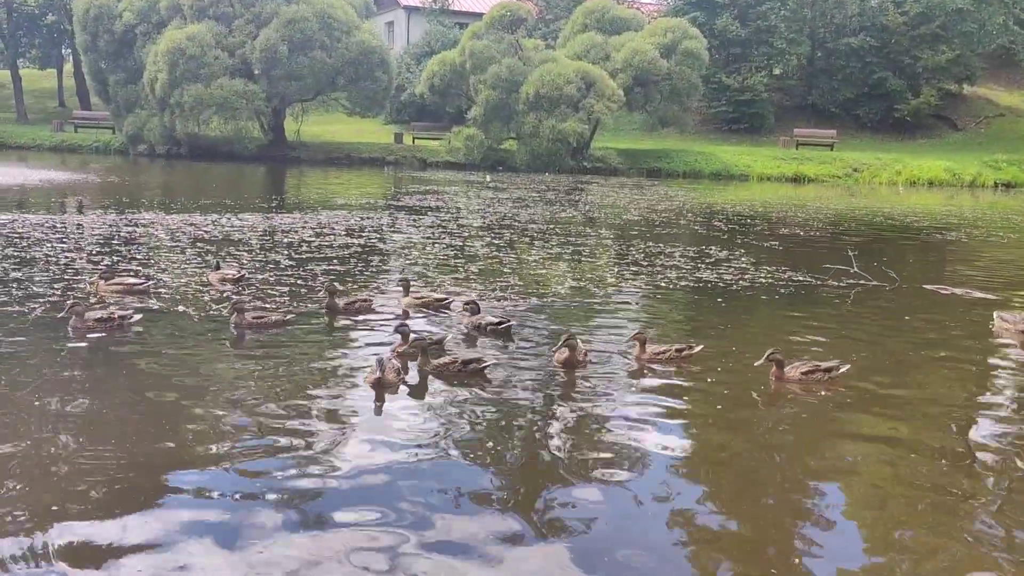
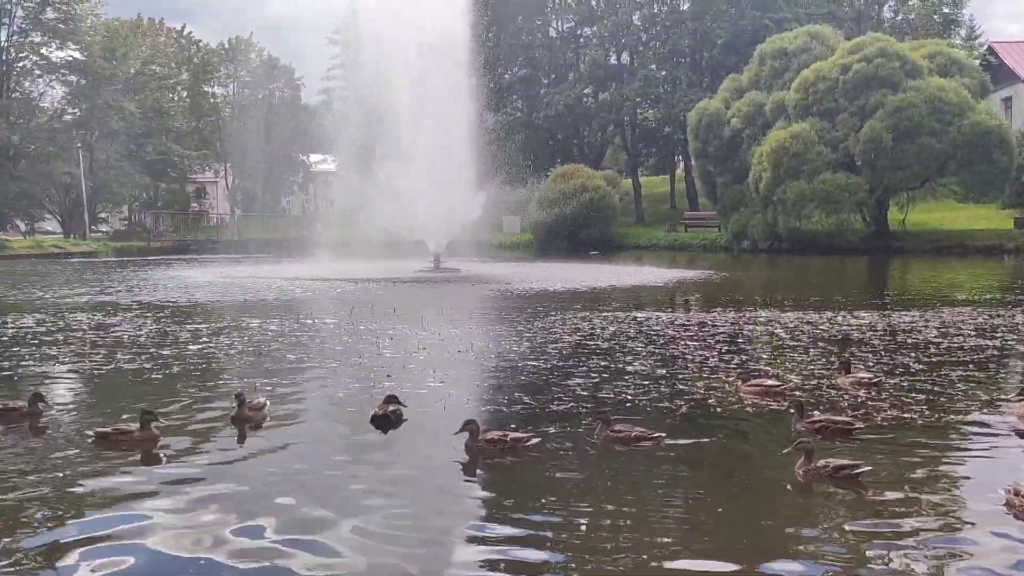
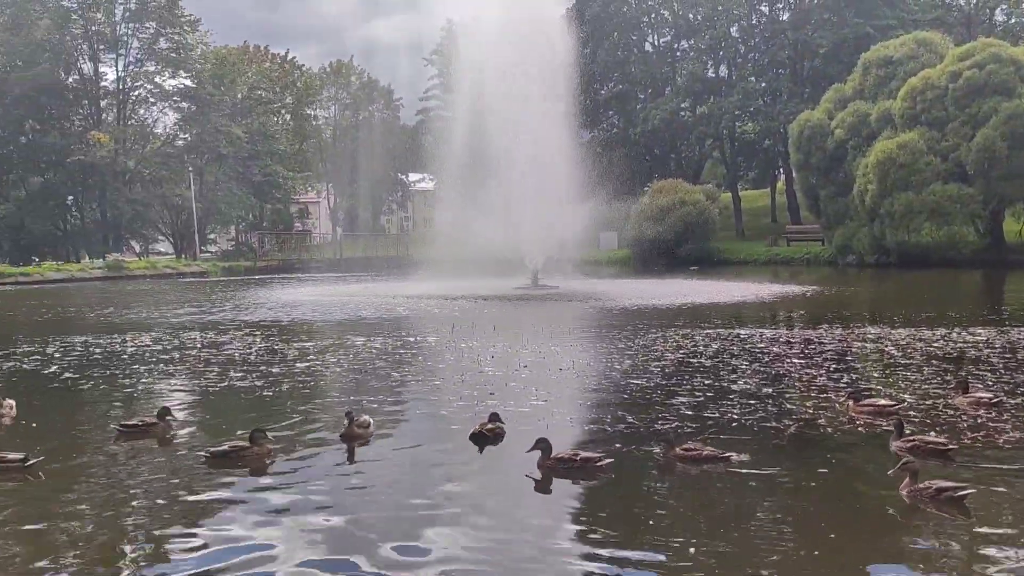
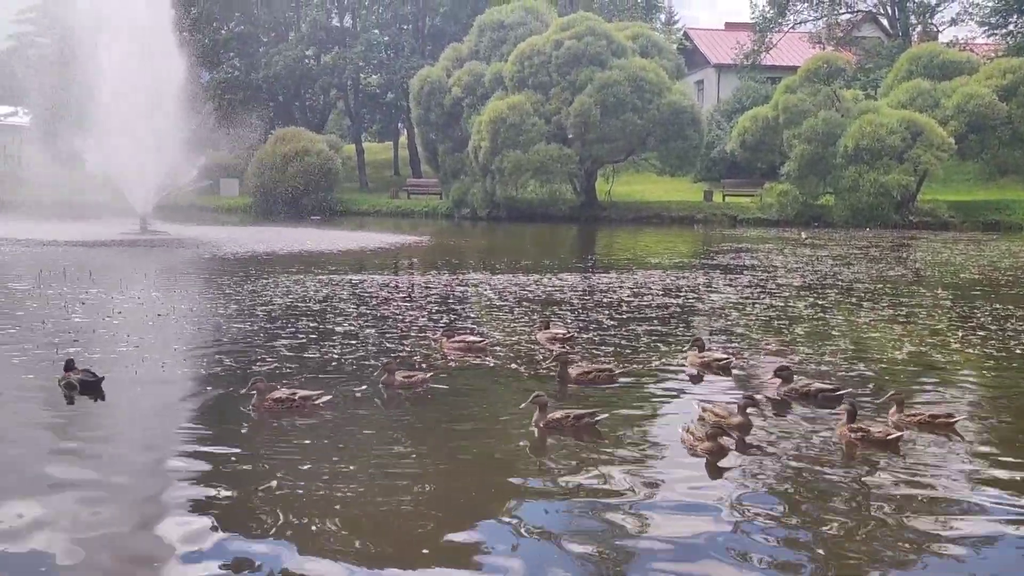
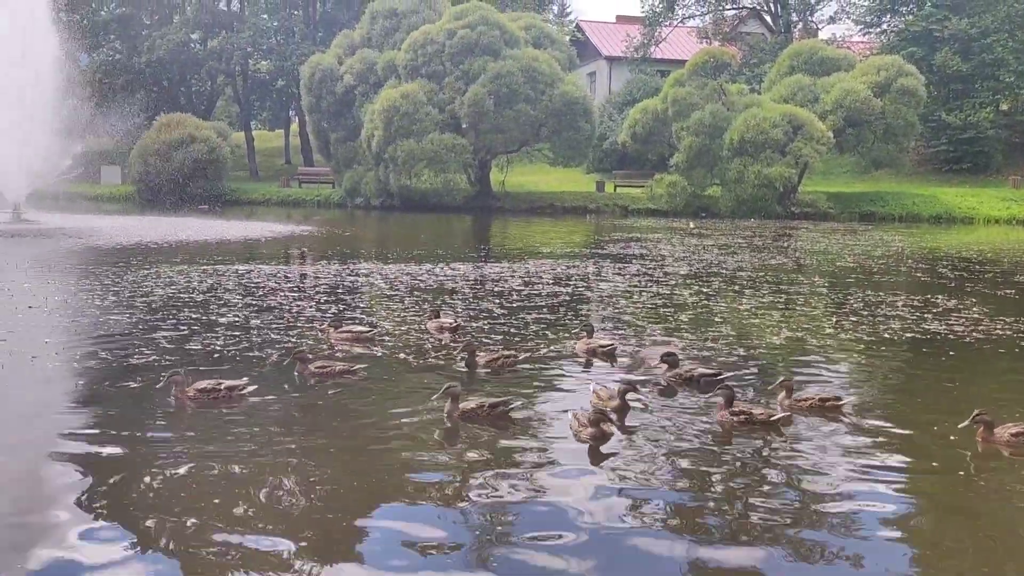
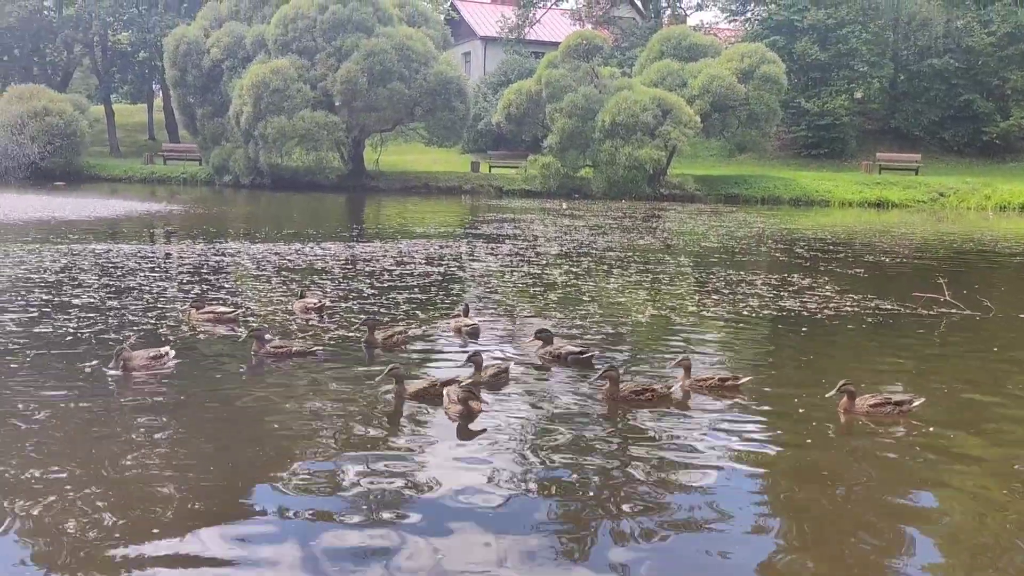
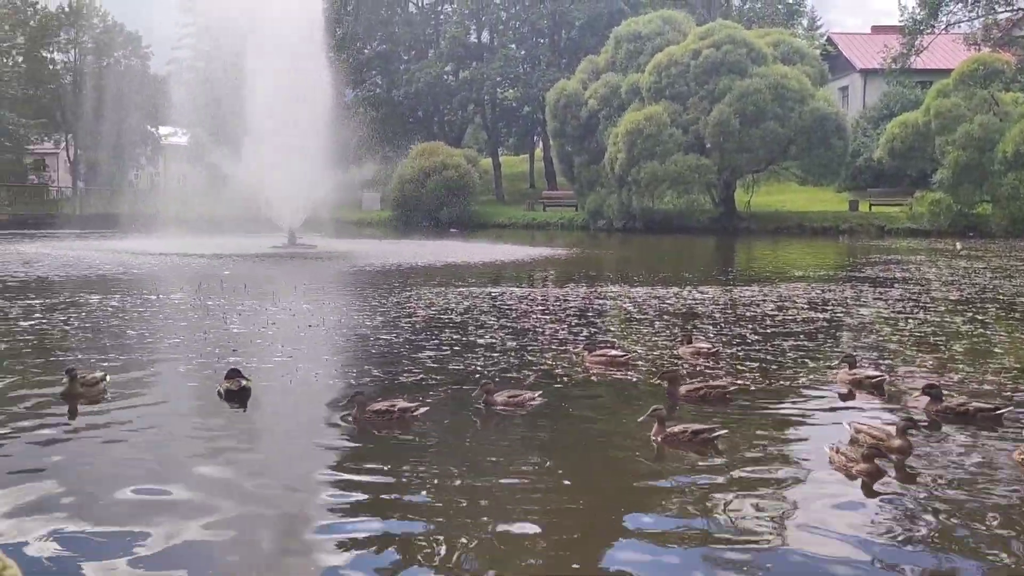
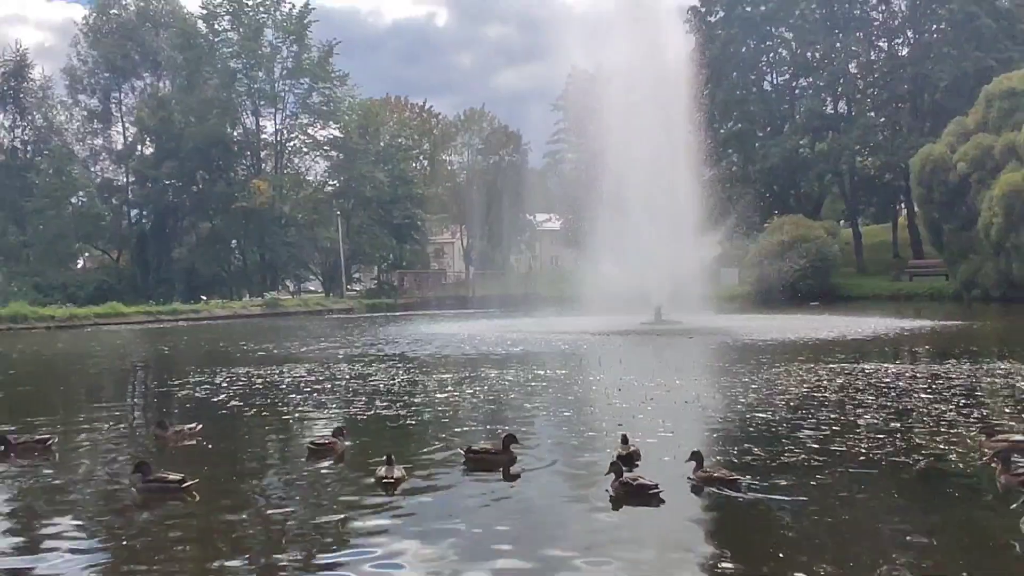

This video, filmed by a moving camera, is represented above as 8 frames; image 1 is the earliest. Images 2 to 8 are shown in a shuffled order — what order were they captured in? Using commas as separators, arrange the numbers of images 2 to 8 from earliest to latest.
6, 5, 4, 7, 2, 3, 8
